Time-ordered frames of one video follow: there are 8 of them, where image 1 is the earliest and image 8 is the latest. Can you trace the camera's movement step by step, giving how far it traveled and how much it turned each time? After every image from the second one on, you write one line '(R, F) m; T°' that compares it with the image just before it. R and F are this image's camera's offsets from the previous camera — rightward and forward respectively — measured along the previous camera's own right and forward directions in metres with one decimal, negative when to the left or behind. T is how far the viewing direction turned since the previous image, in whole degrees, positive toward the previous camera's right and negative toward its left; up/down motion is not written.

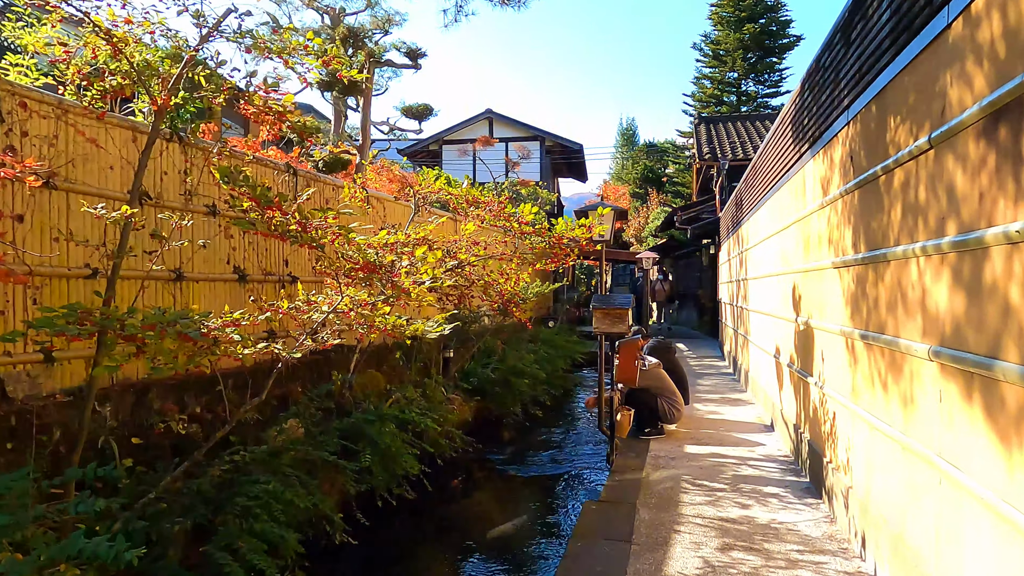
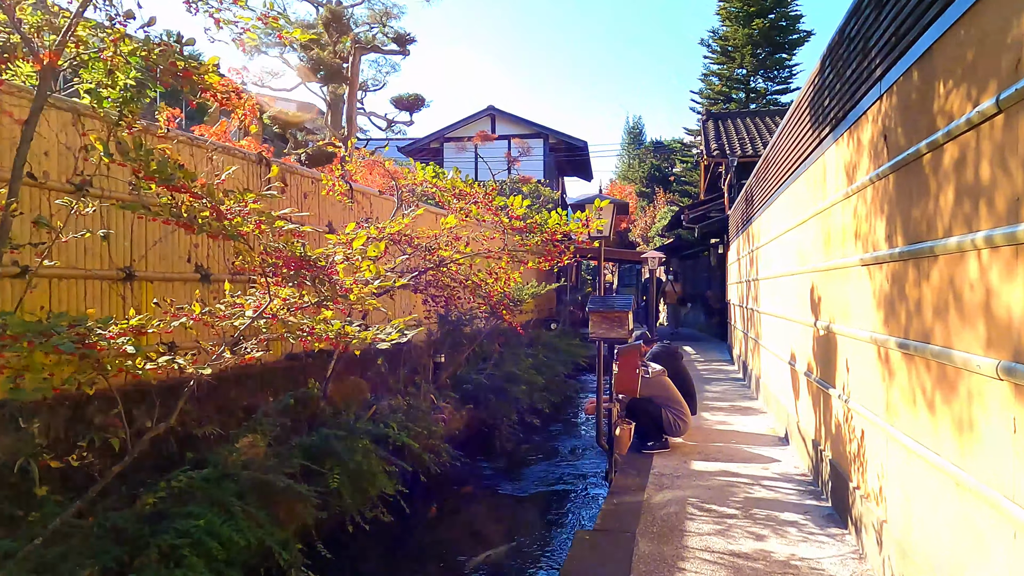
(+0.2, +0.5) m; -1°
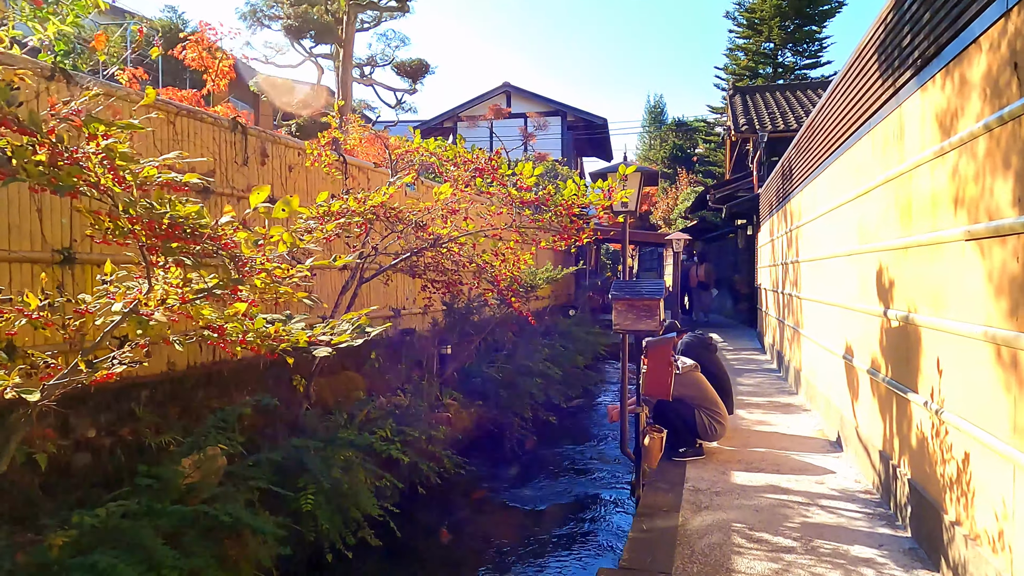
(+0.1, +0.8) m; -2°
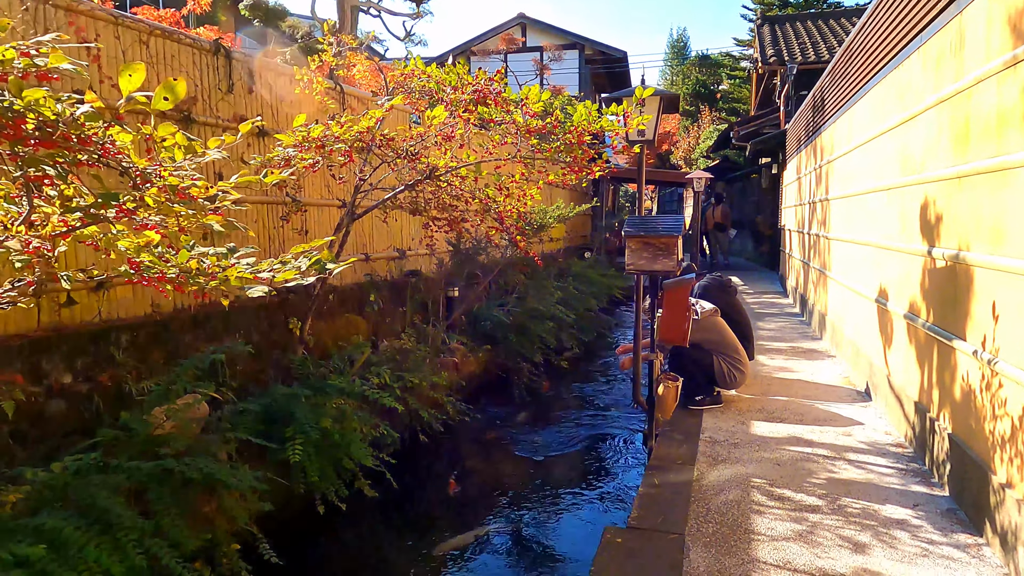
(+0.1, +0.4) m; -2°
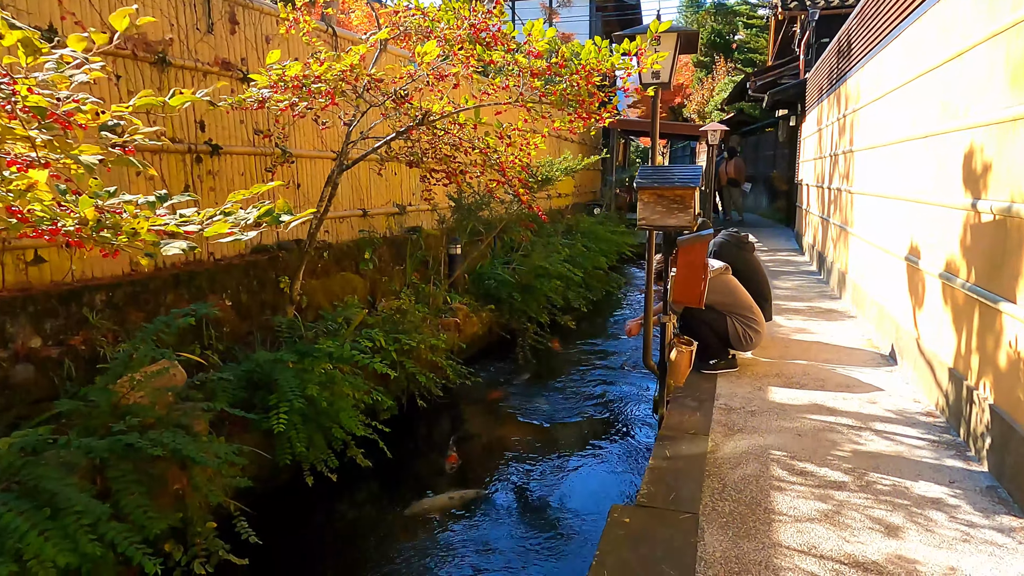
(0.0, +0.3) m; -1°
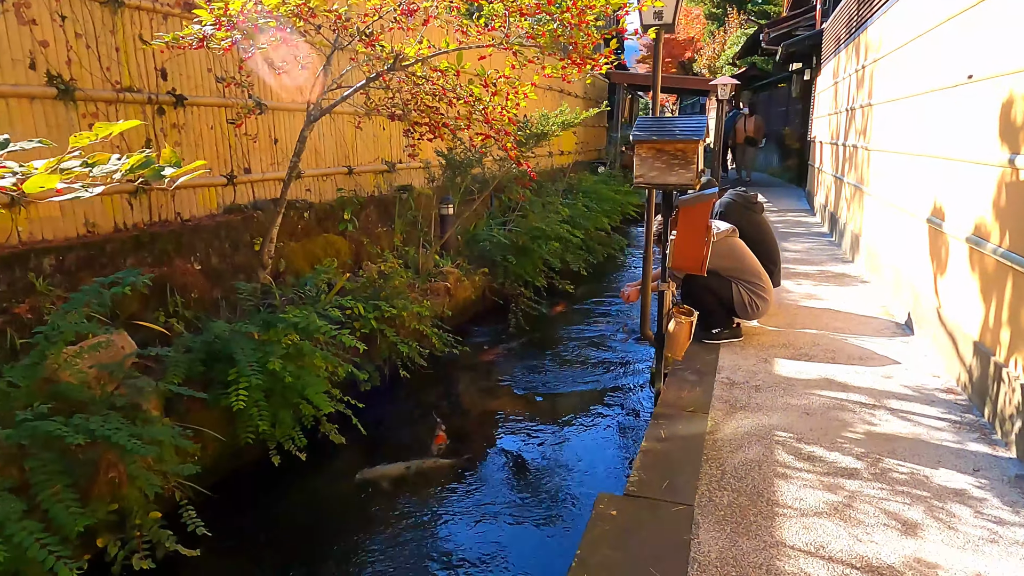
(+0.1, +0.3) m; -1°
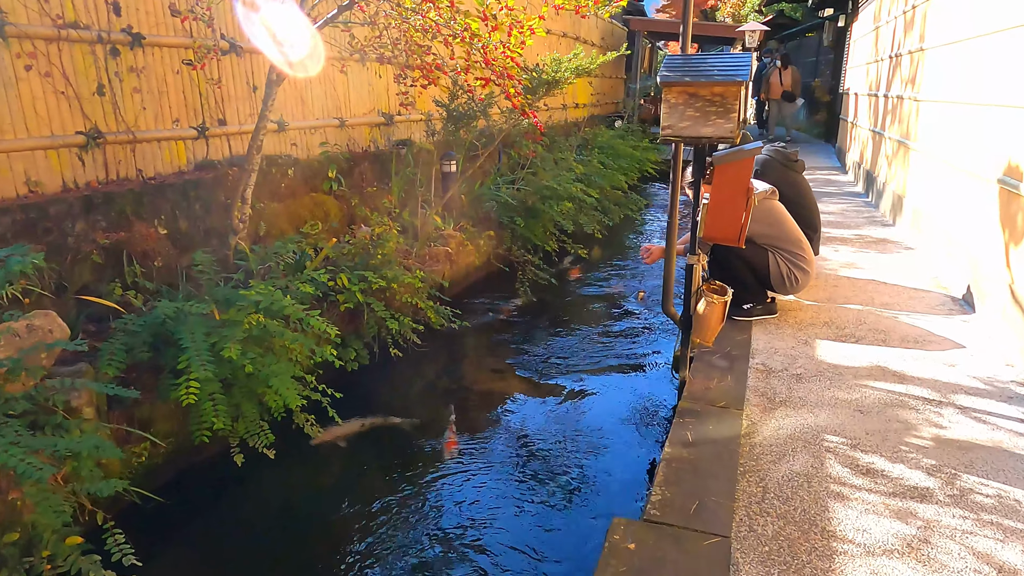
(+0.1, +0.5) m; -1°
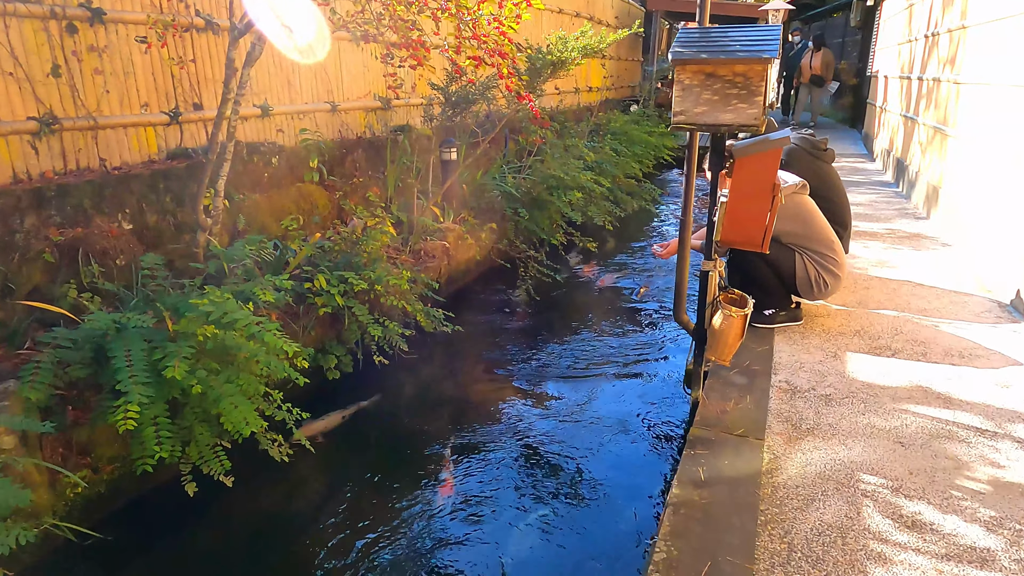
(+0.1, +0.4) m; -1°
